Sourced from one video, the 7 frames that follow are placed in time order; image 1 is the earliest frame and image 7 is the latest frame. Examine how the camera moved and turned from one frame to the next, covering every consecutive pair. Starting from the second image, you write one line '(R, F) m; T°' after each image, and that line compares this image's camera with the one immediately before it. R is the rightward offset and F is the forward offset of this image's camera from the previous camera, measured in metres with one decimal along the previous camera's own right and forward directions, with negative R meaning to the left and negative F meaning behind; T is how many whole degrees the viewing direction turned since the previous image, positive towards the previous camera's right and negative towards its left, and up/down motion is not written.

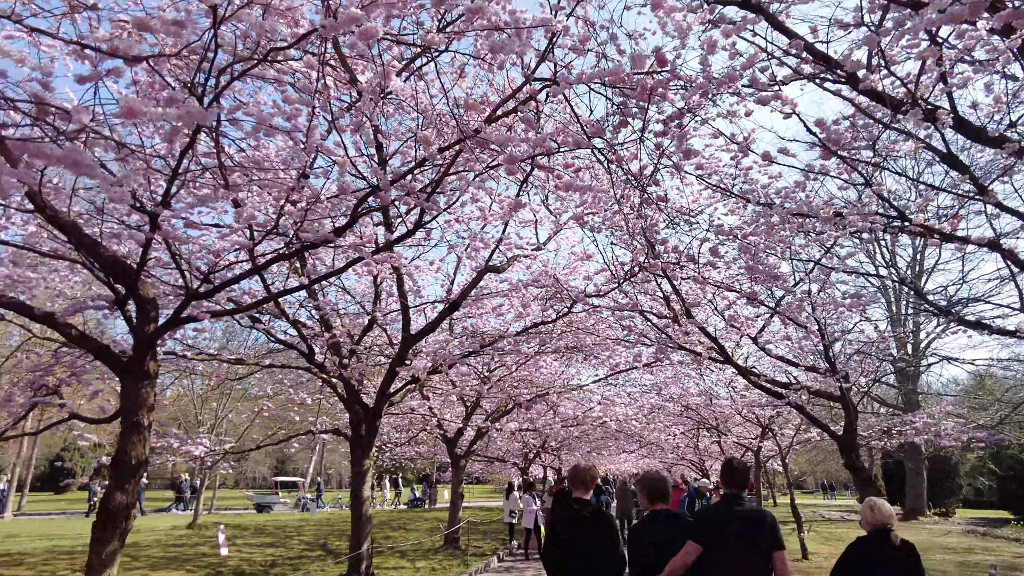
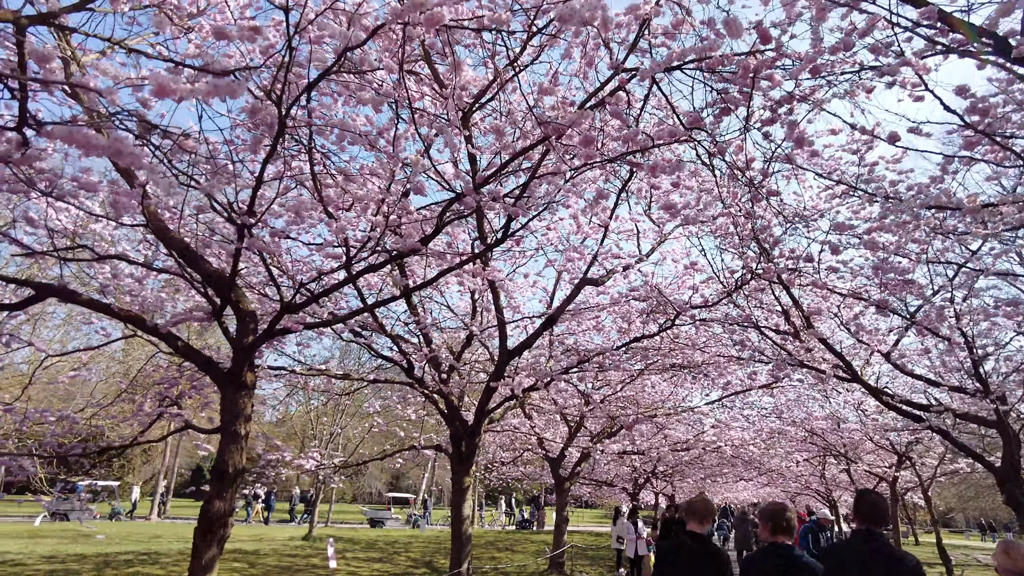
(+0.1, +0.3) m; -9°
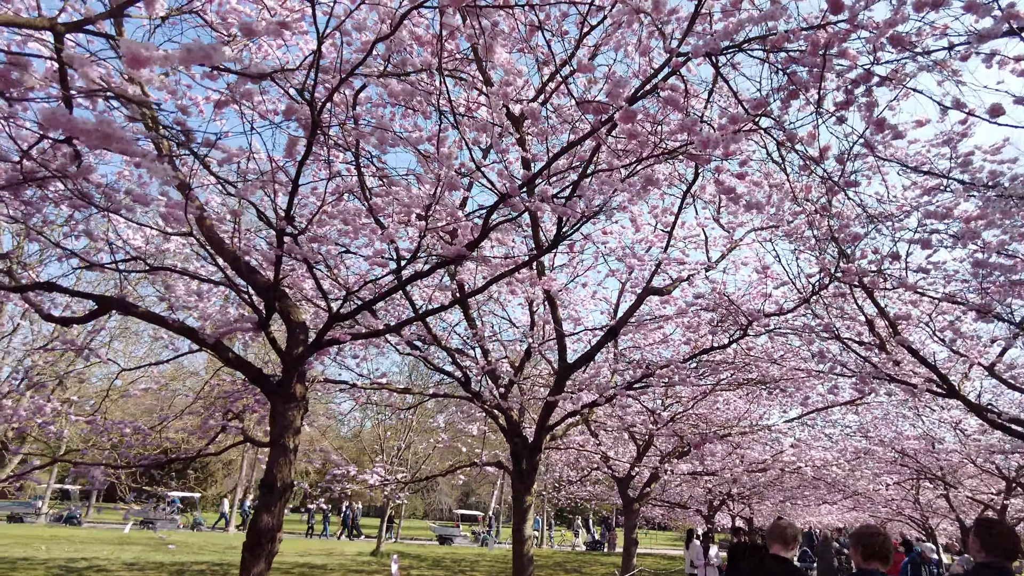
(+0.1, +0.3) m; -6°
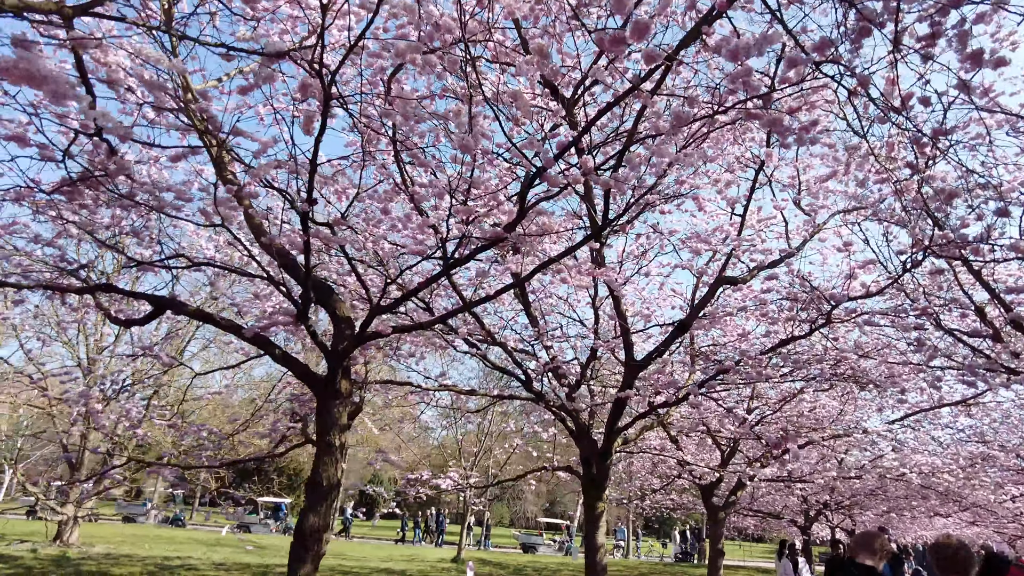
(+0.3, +0.3) m; -7°
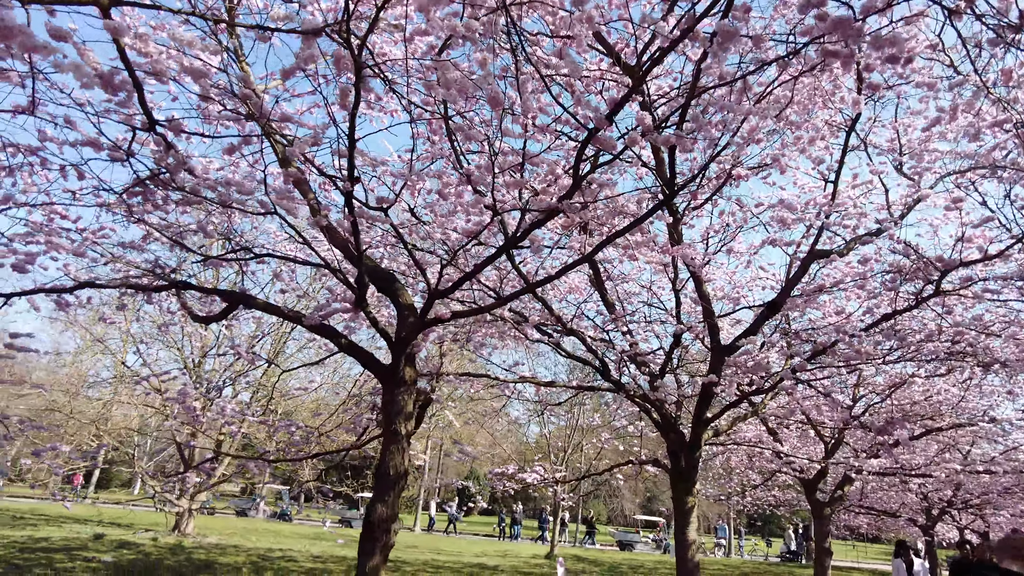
(+0.2, +0.3) m; -8°
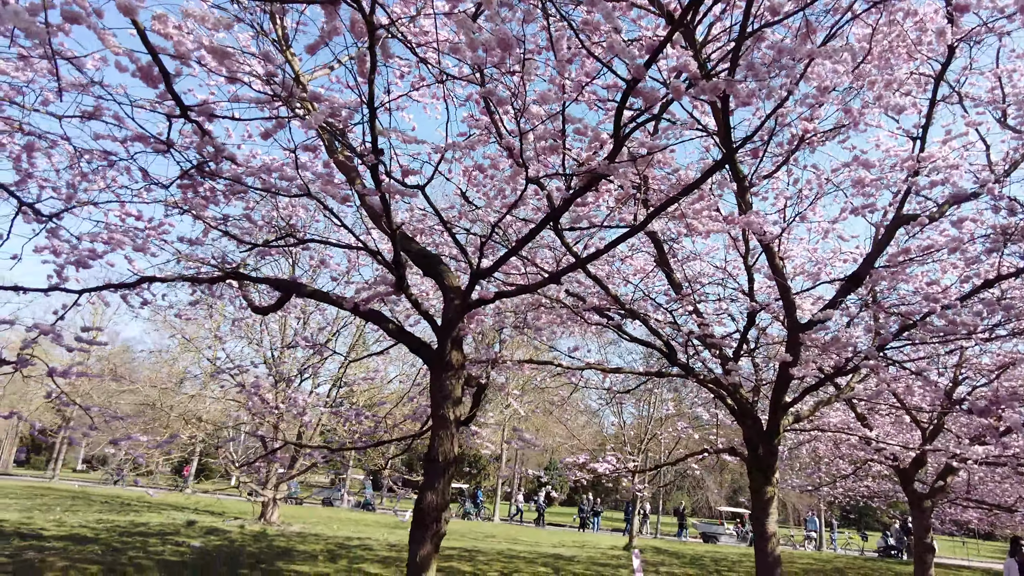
(+0.2, +0.3) m; -7°
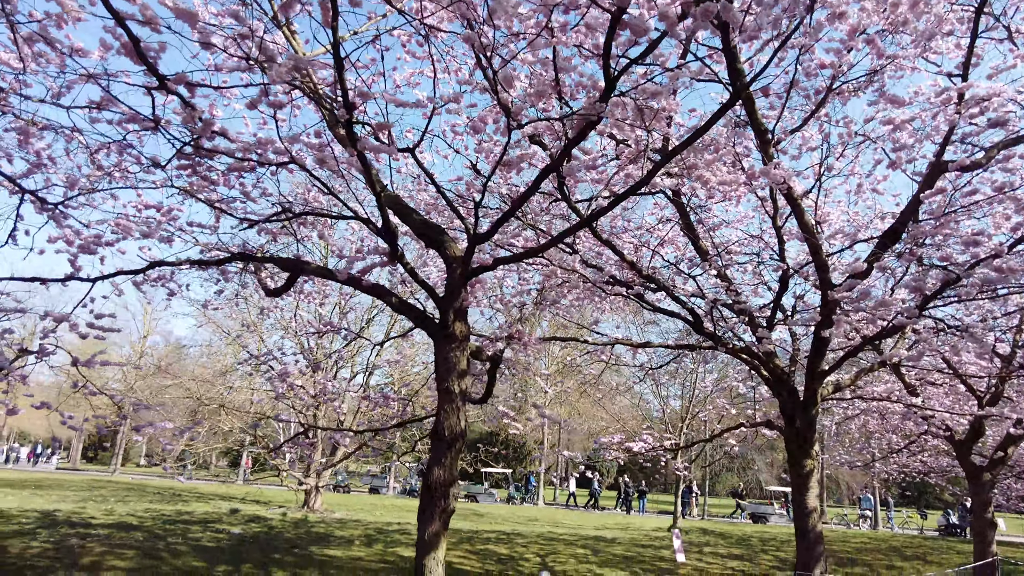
(+0.3, +0.2) m; -4°
